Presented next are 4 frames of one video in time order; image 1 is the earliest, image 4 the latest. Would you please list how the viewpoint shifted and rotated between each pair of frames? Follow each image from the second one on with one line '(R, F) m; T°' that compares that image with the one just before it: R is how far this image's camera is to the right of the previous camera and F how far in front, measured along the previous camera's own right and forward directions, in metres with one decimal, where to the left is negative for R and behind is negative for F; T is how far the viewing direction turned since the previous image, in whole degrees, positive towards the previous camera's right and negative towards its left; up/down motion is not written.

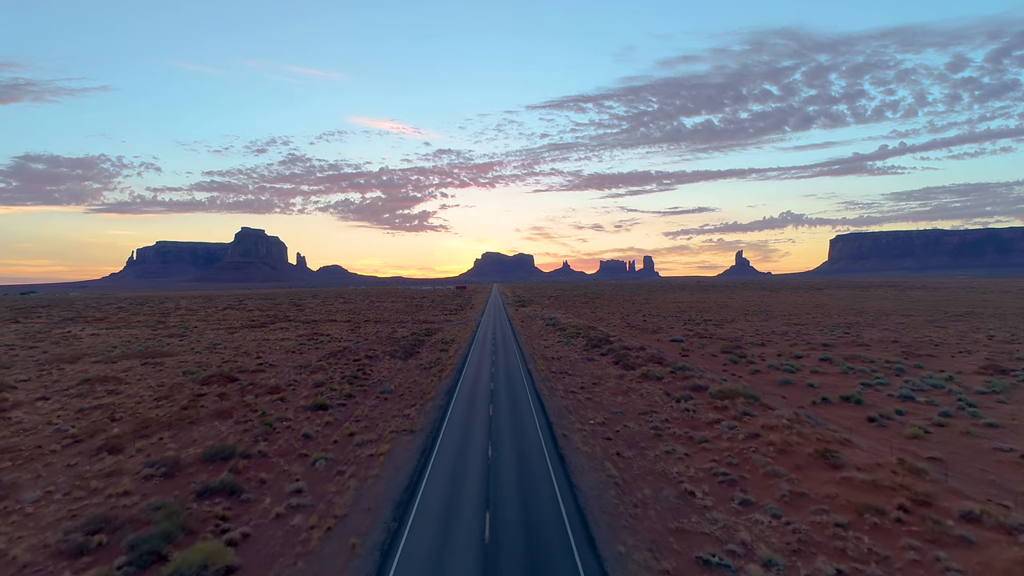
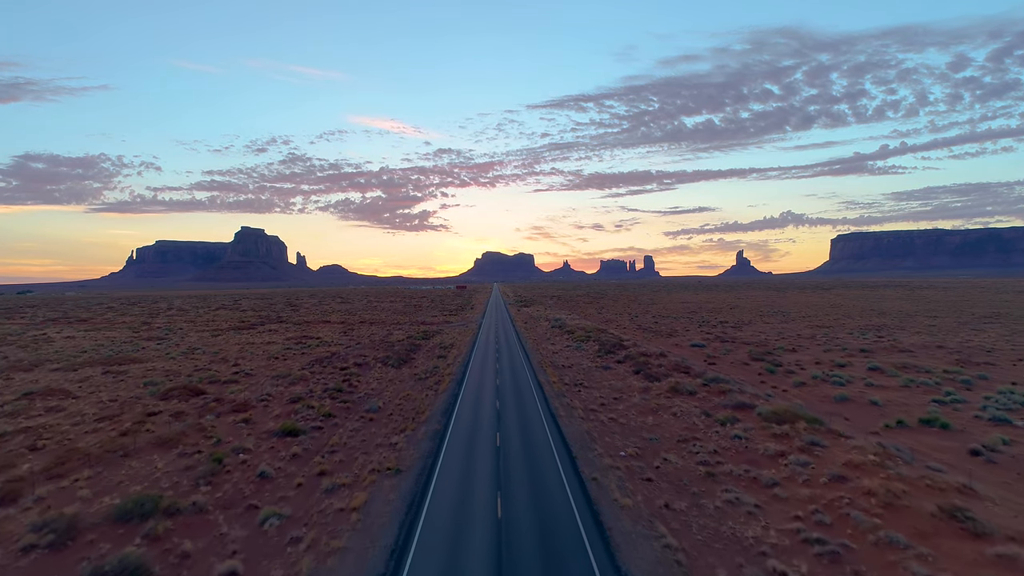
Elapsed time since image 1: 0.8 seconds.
(-0.5, +4.8) m; 0°
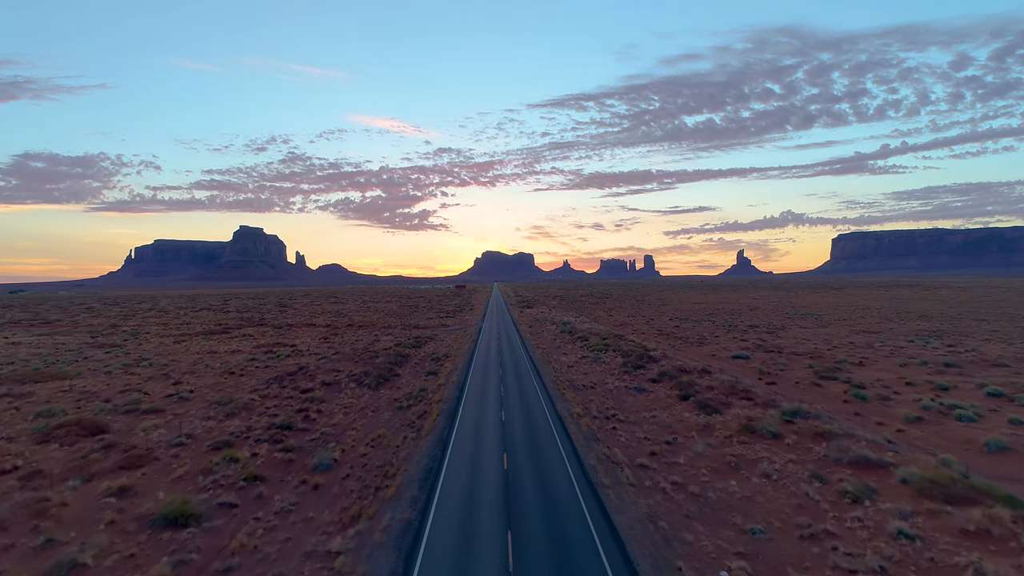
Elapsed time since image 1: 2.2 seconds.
(-0.6, +8.4) m; 0°
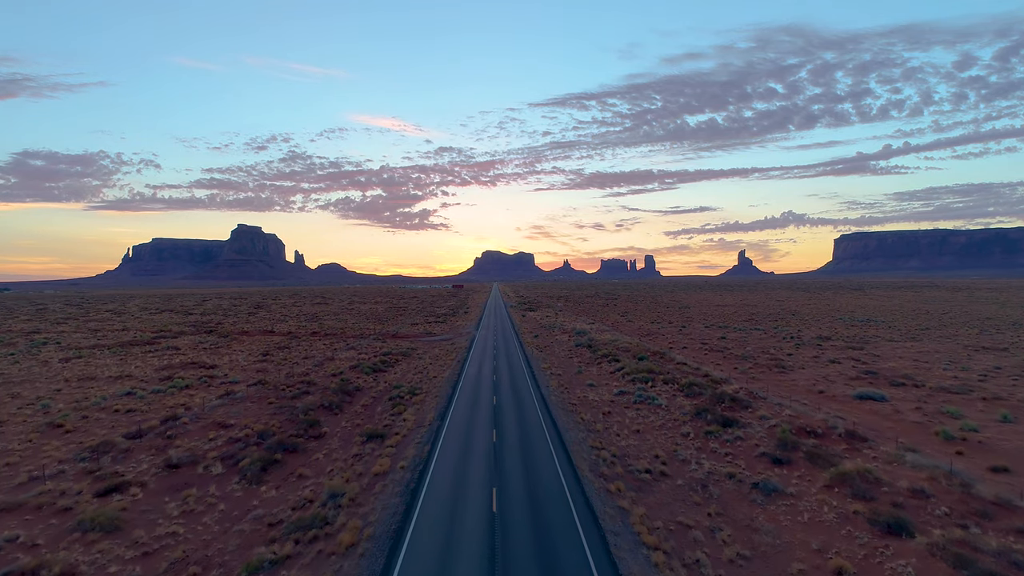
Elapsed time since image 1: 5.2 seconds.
(-0.1, +15.0) m; 0°
